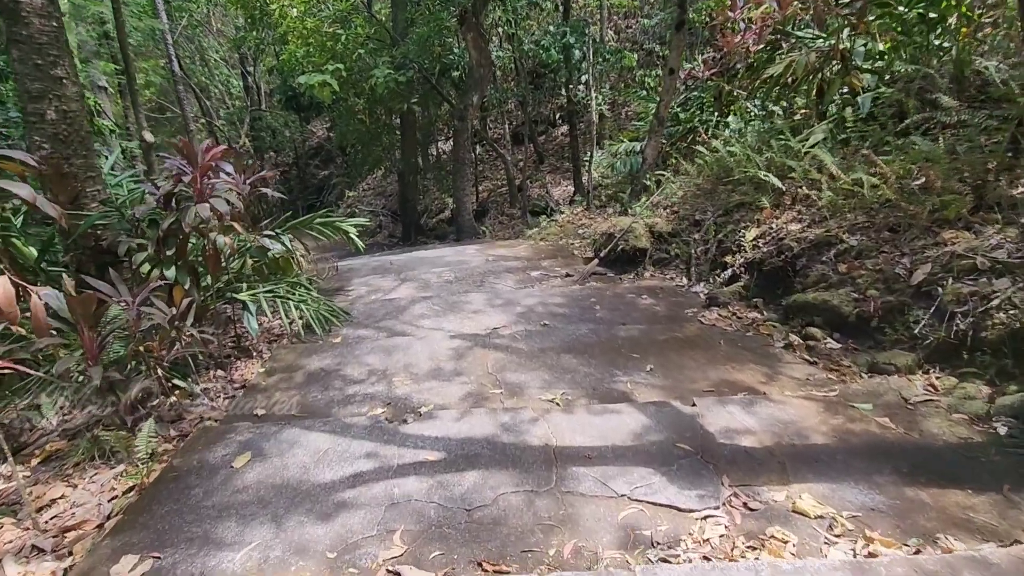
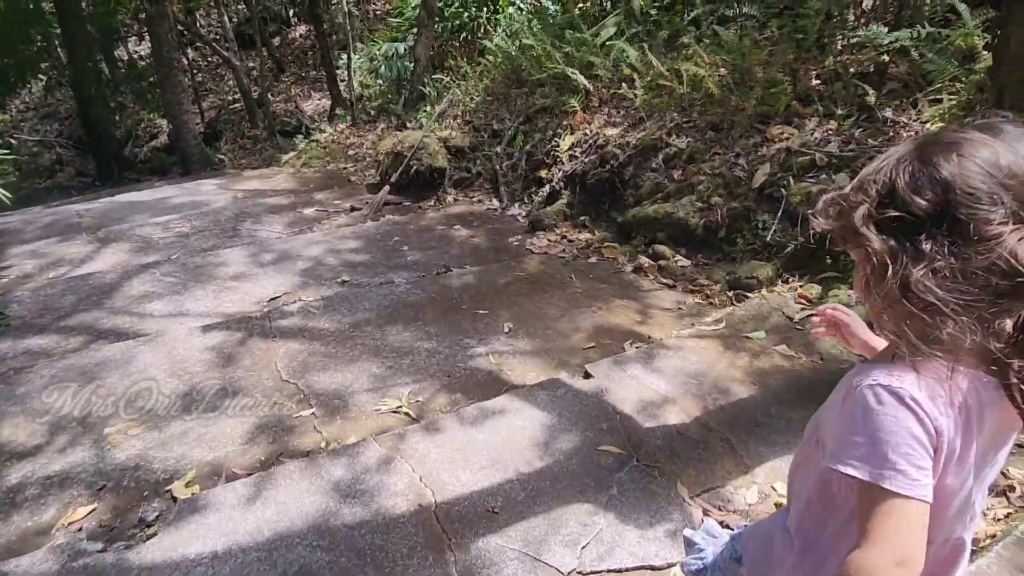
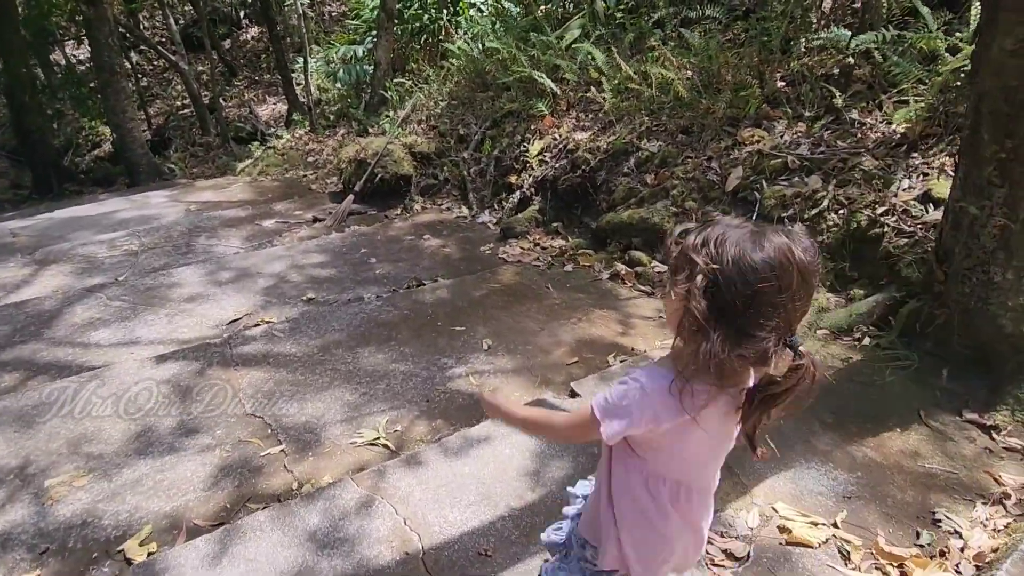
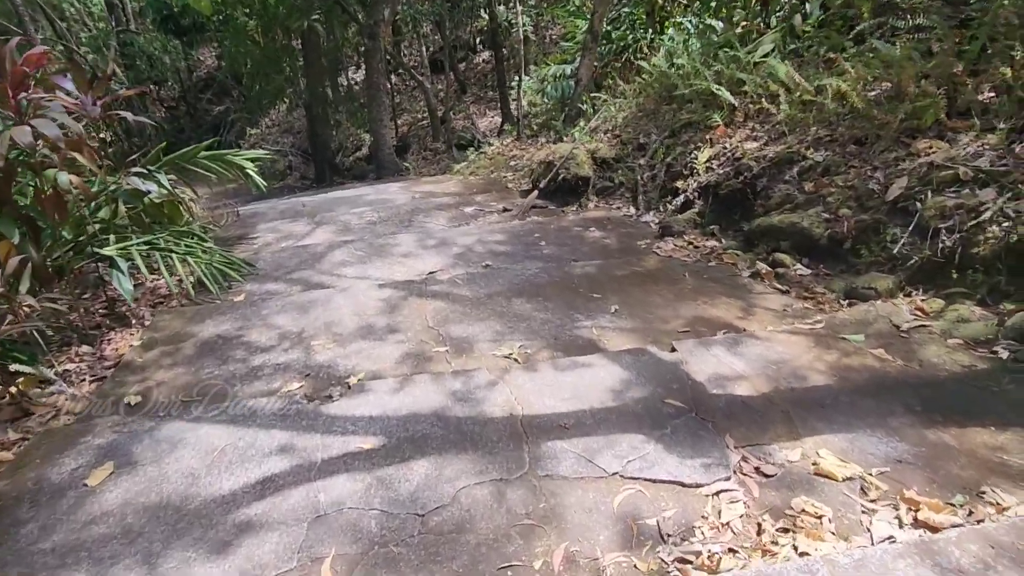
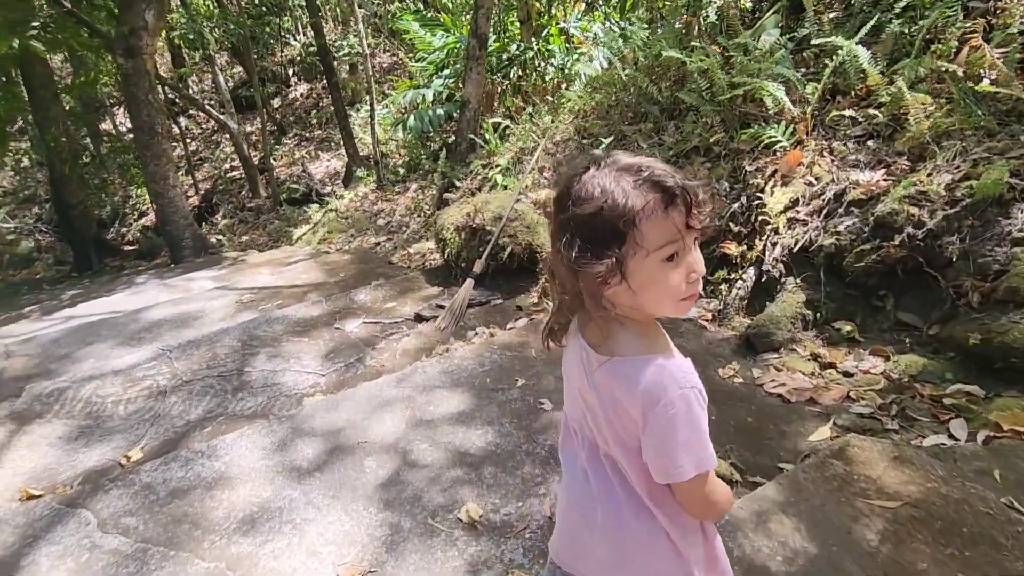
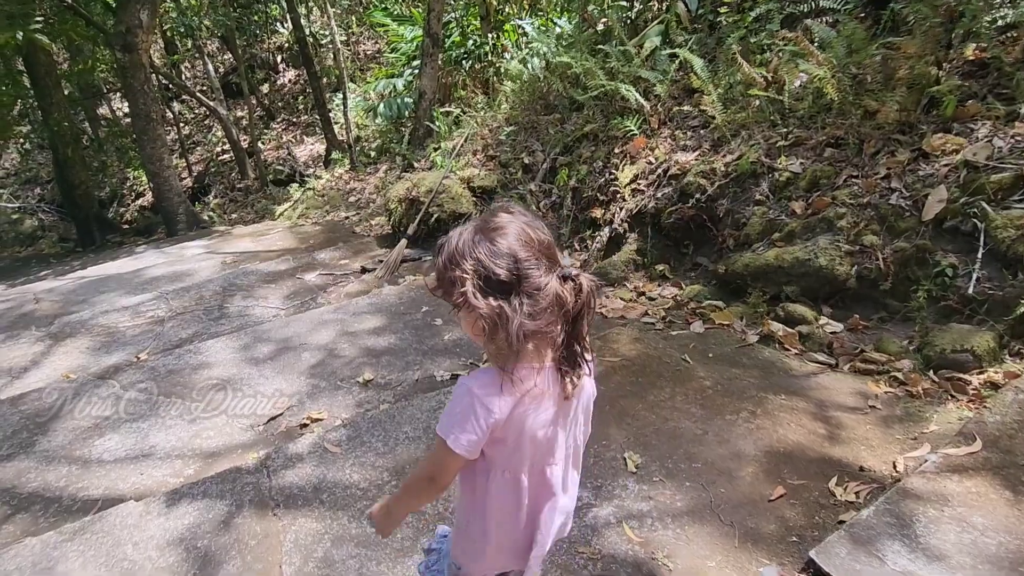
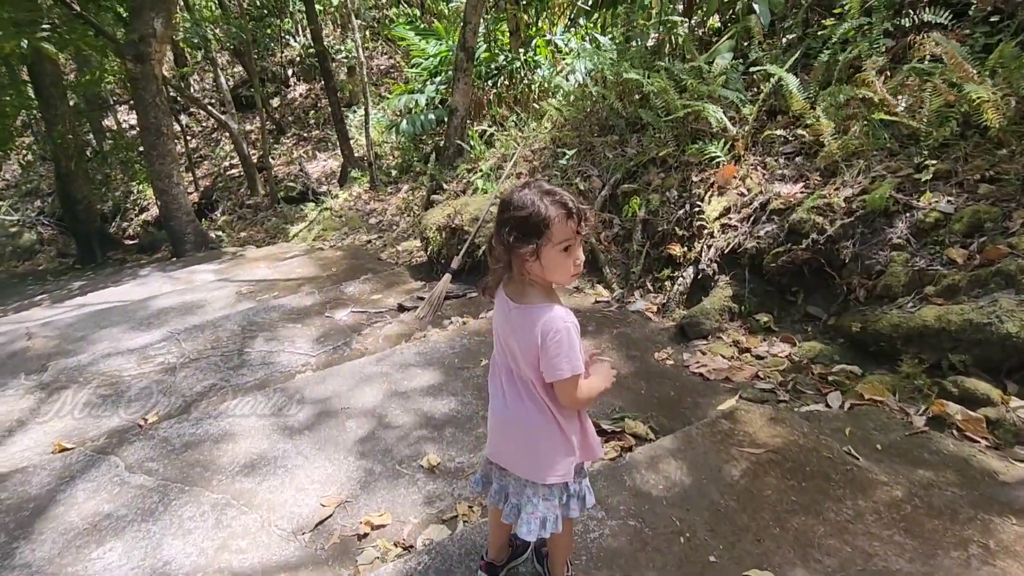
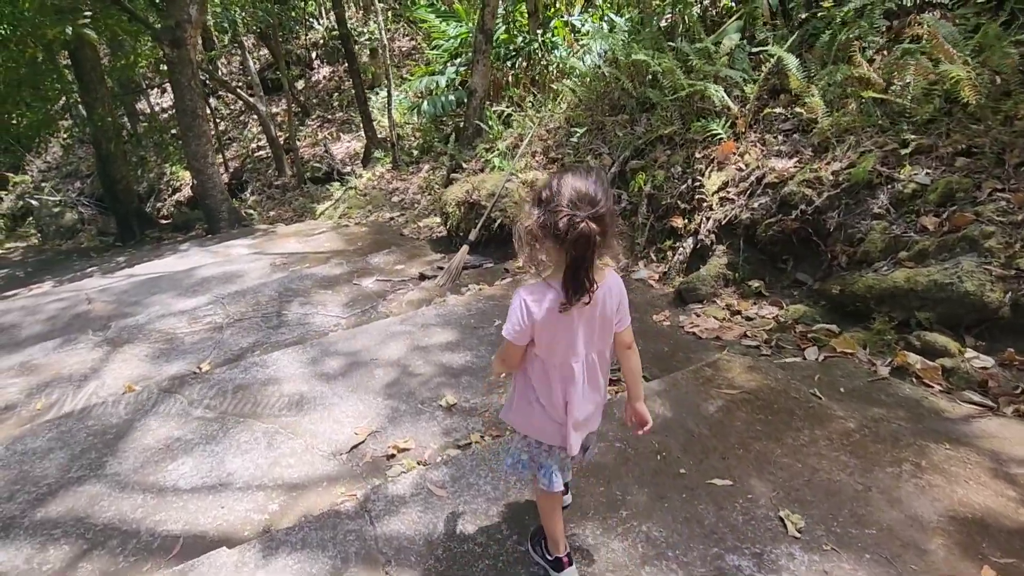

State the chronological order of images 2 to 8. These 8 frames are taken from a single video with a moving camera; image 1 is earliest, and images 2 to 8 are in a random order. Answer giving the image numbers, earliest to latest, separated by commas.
4, 2, 3, 6, 8, 7, 5
